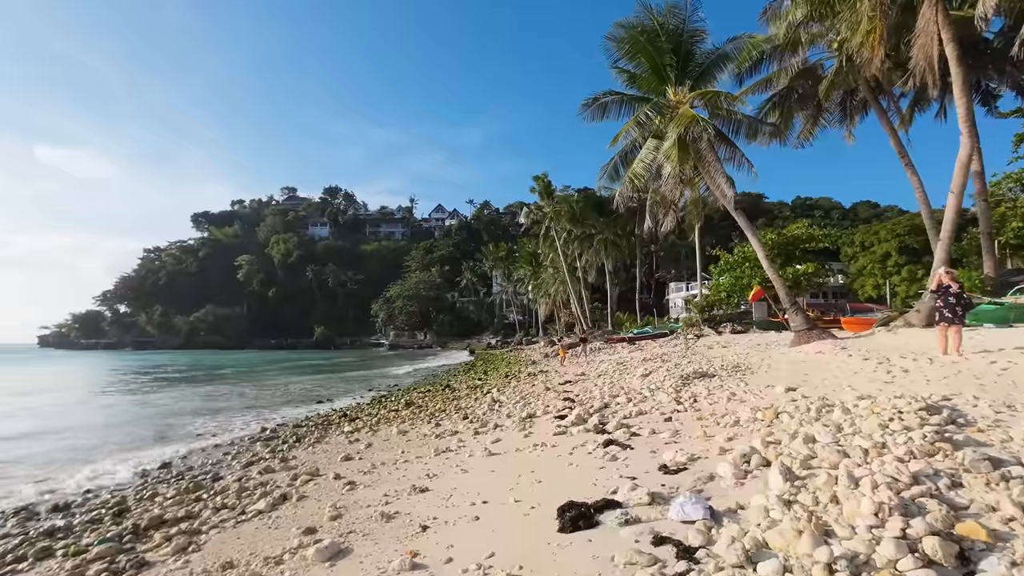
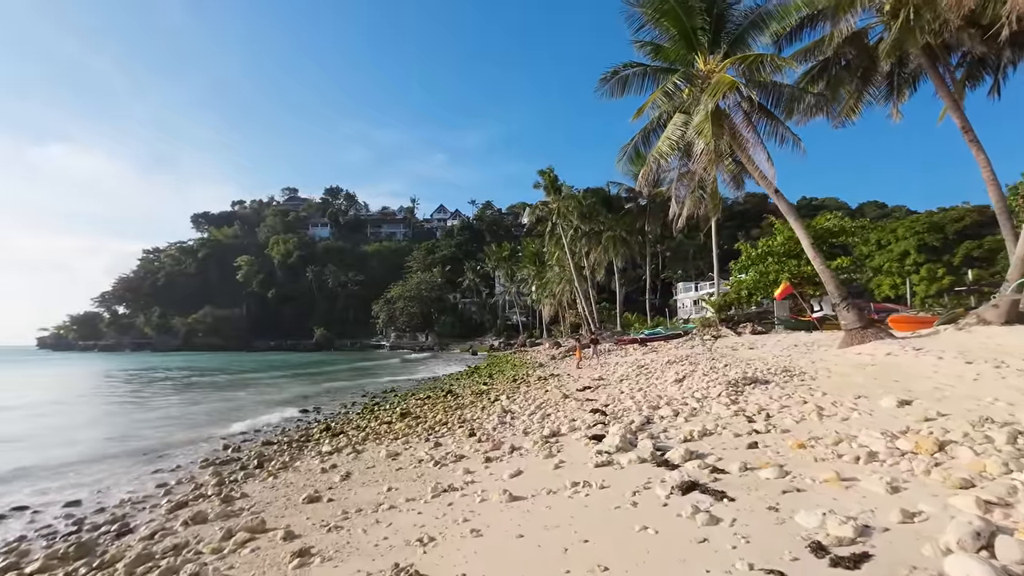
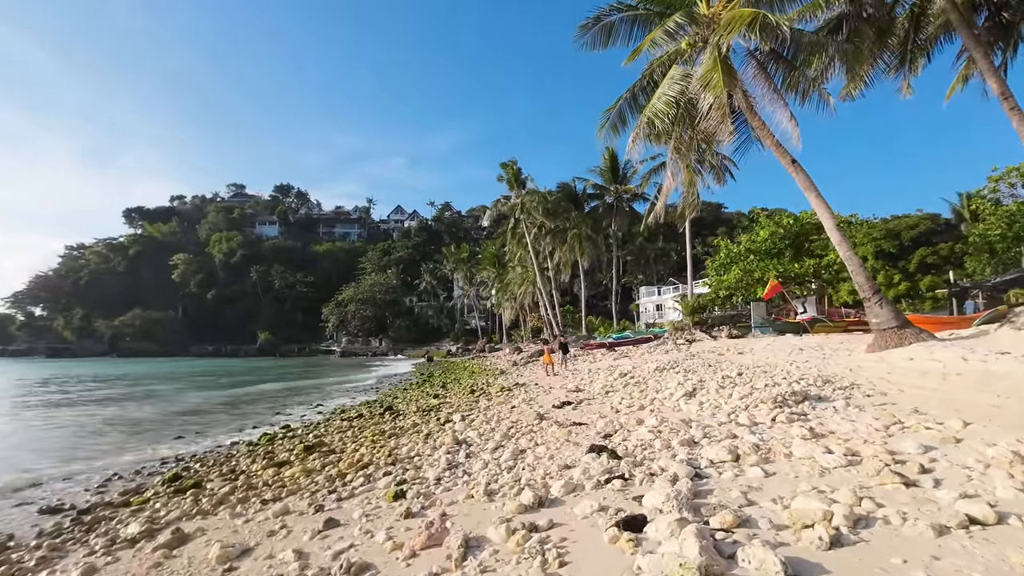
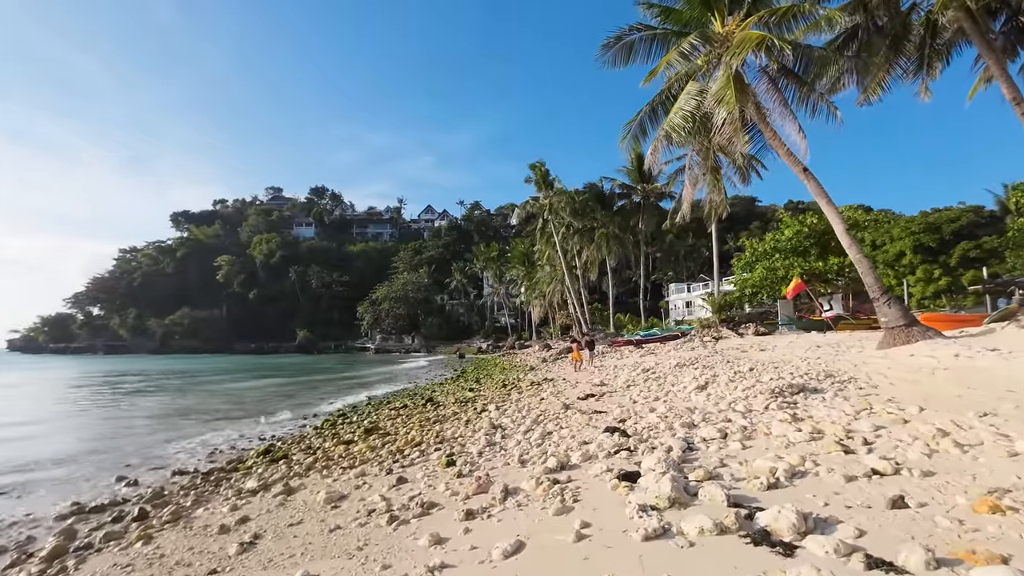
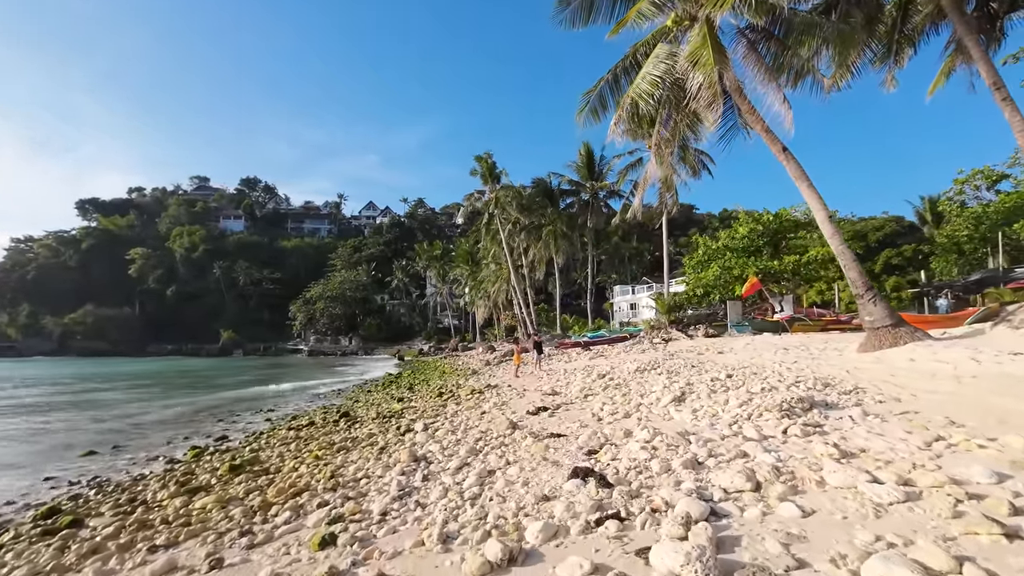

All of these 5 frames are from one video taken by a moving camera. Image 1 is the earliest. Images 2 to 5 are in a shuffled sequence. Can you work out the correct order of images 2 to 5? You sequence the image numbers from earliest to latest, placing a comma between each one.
2, 4, 3, 5
